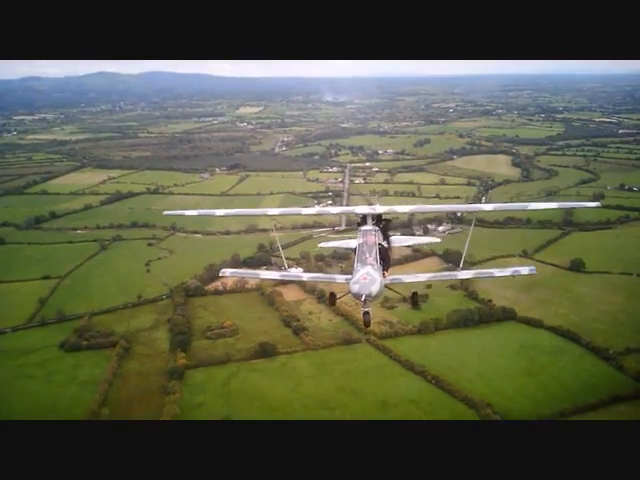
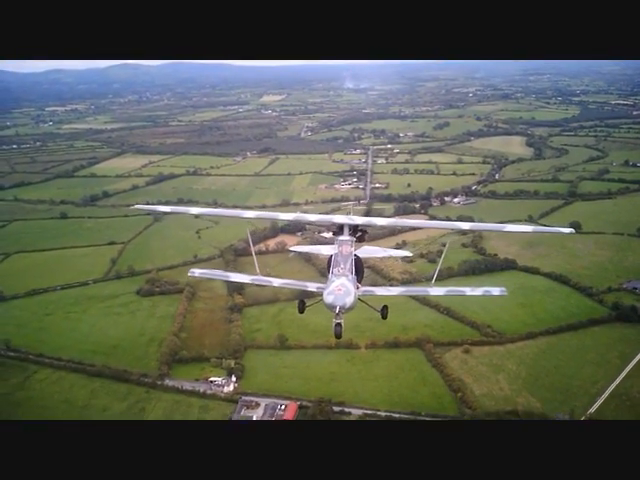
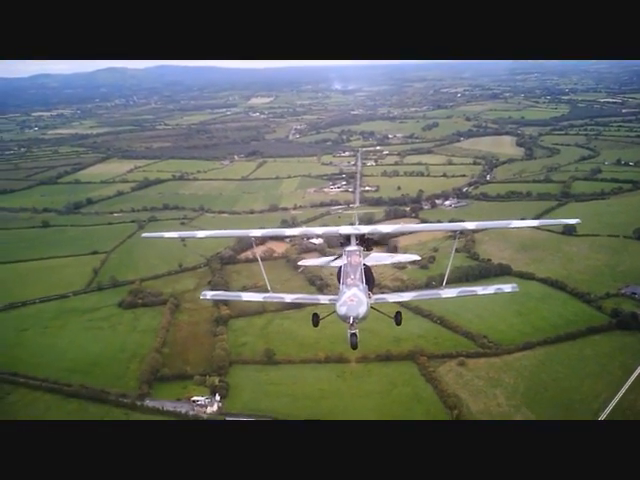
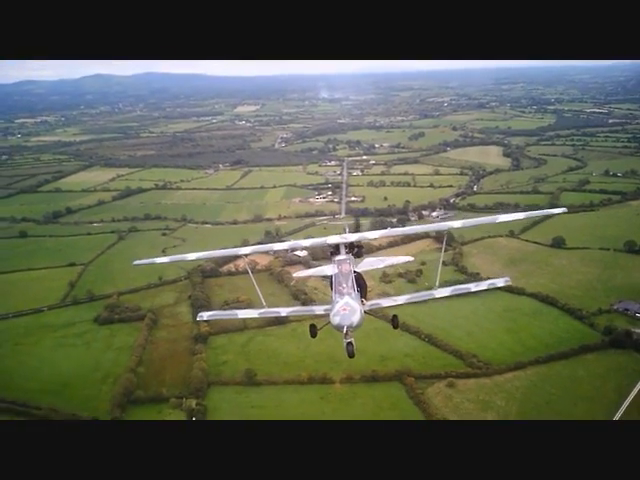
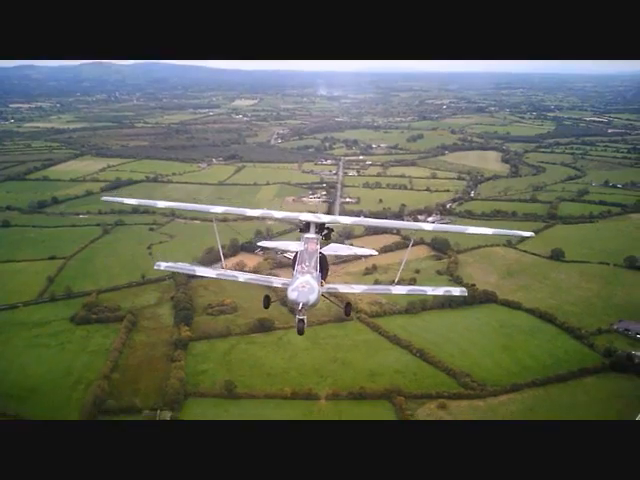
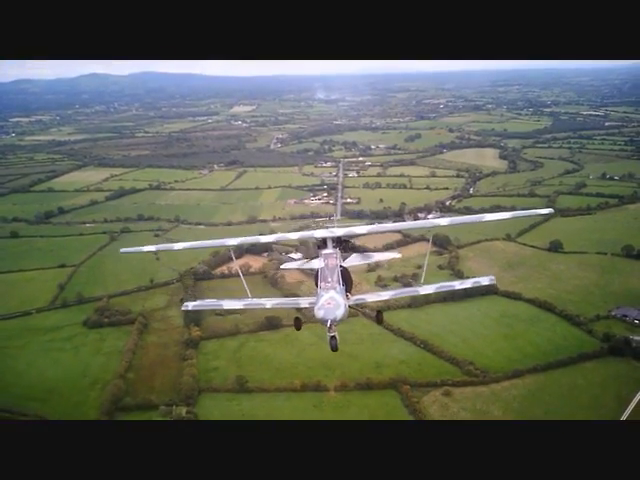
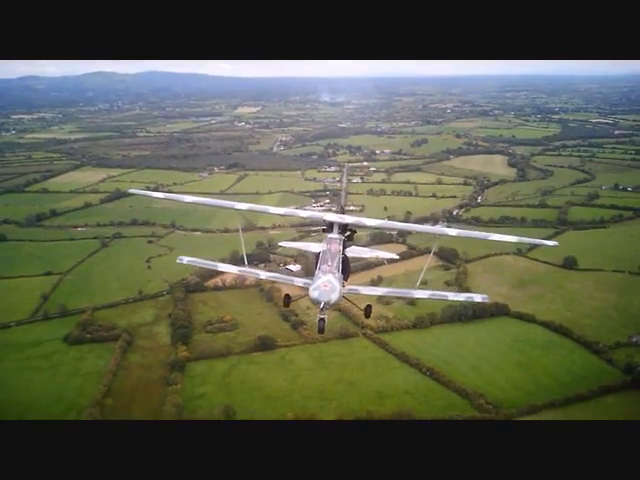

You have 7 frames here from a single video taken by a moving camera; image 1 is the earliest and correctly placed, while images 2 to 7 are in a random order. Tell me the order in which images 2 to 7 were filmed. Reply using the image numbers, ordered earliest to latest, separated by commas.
7, 5, 6, 4, 3, 2
